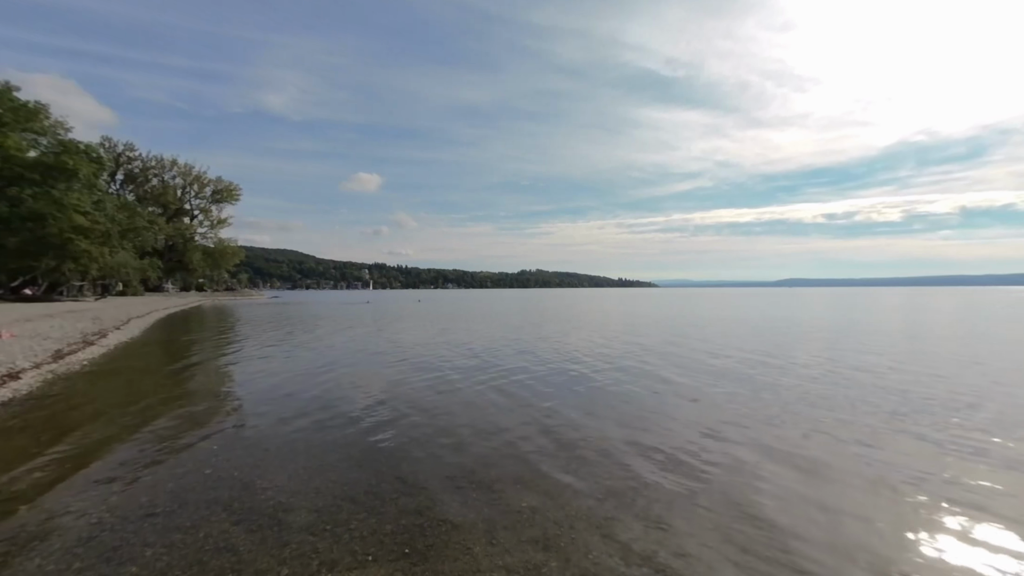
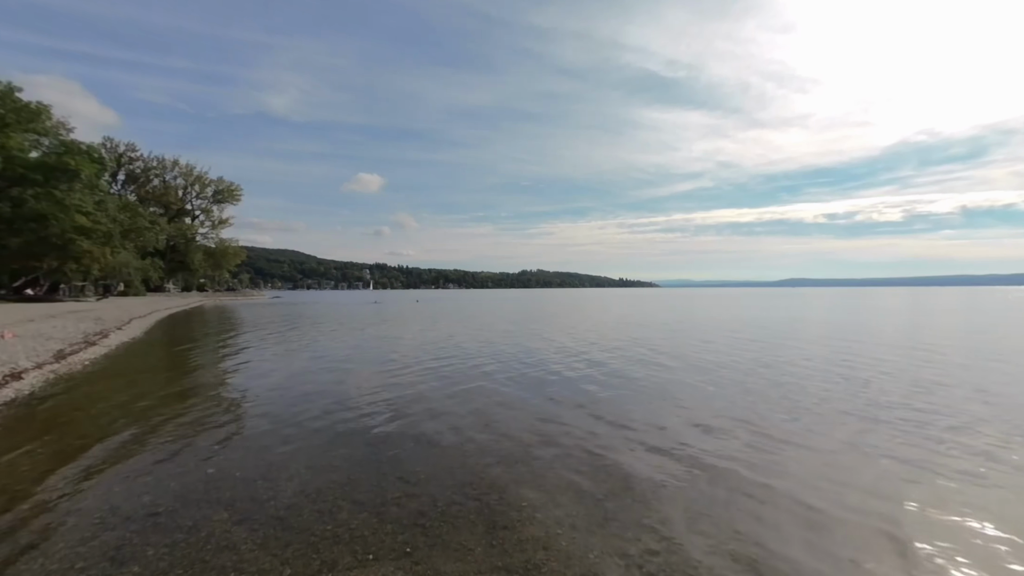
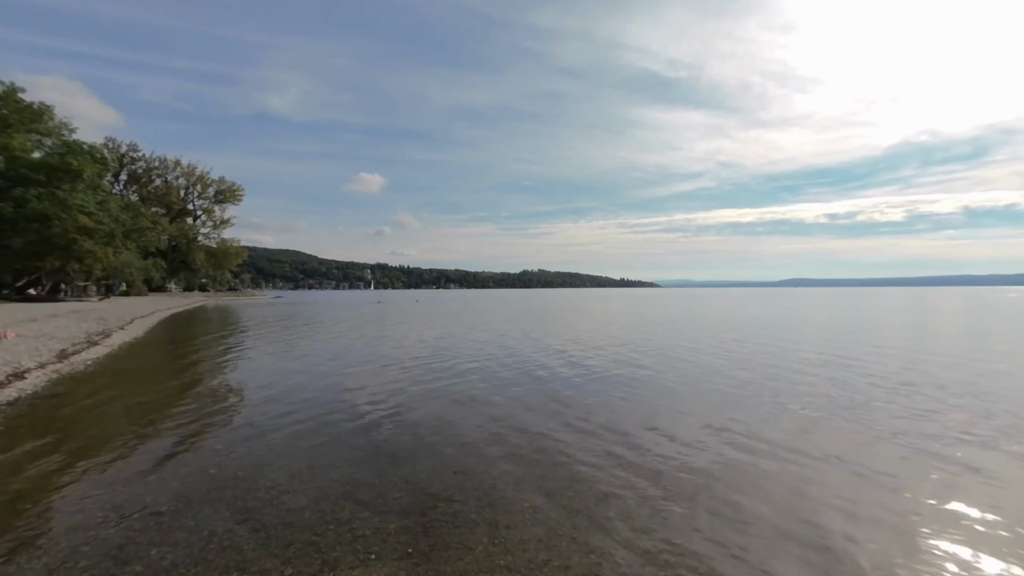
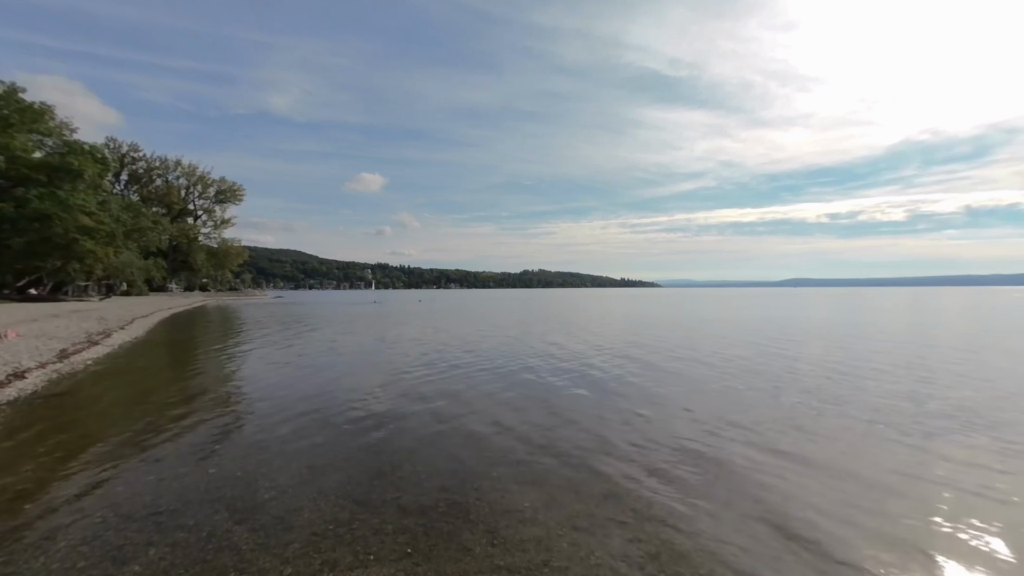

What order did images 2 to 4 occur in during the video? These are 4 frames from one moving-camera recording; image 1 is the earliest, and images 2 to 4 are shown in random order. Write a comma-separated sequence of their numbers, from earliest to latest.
4, 2, 3
